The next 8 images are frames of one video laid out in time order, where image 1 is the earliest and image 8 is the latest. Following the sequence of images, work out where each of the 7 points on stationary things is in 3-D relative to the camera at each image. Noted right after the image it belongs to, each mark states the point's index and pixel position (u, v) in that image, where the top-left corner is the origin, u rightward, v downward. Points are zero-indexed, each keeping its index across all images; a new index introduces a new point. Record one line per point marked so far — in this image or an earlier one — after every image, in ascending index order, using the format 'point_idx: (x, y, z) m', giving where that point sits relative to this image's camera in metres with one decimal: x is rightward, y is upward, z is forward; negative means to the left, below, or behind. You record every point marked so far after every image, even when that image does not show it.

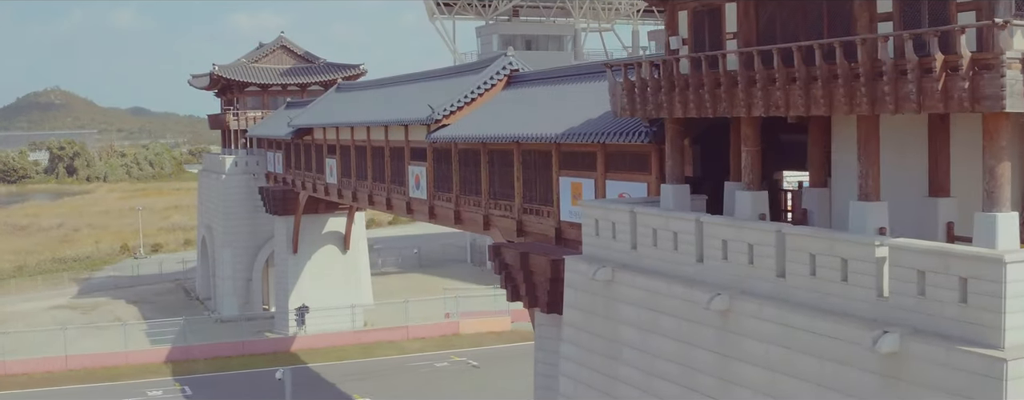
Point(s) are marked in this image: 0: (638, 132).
0: (+1.7, +0.9, +17.2) m
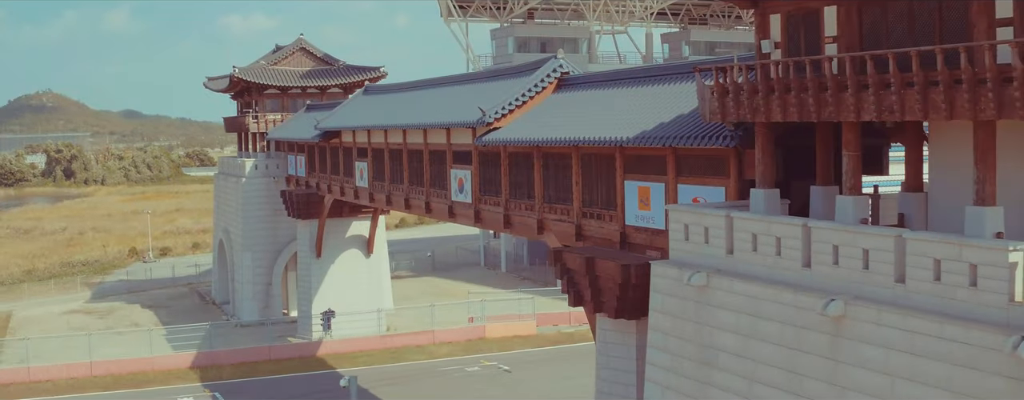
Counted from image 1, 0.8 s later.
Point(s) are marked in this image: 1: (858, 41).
0: (+2.8, +0.8, +17.1) m
1: (+3.9, +1.8, +14.6) m
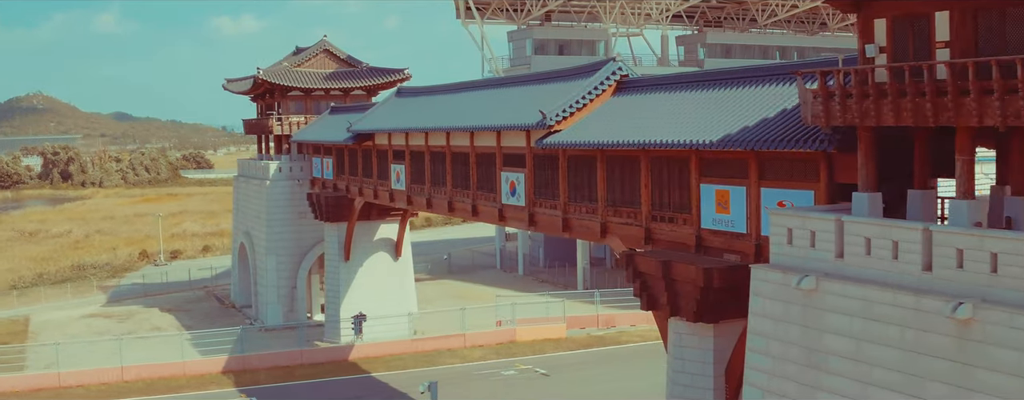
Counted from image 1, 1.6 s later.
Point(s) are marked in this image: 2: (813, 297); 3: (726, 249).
0: (+4.0, +0.8, +17.1) m
1: (+5.2, +1.7, +14.7) m
2: (+3.6, -1.2, +15.6) m
3: (+3.3, -0.7, +20.0) m
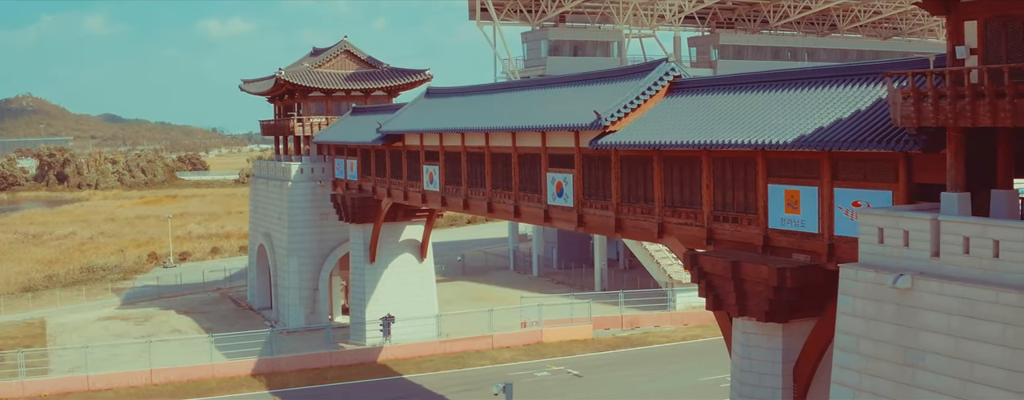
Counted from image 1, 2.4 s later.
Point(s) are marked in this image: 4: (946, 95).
0: (+5.1, +0.8, +17.2) m
1: (+6.4, +1.8, +14.8) m
2: (+4.8, -1.2, +15.6) m
3: (+4.4, -0.7, +20.0) m
4: (+5.2, +1.3, +15.7) m
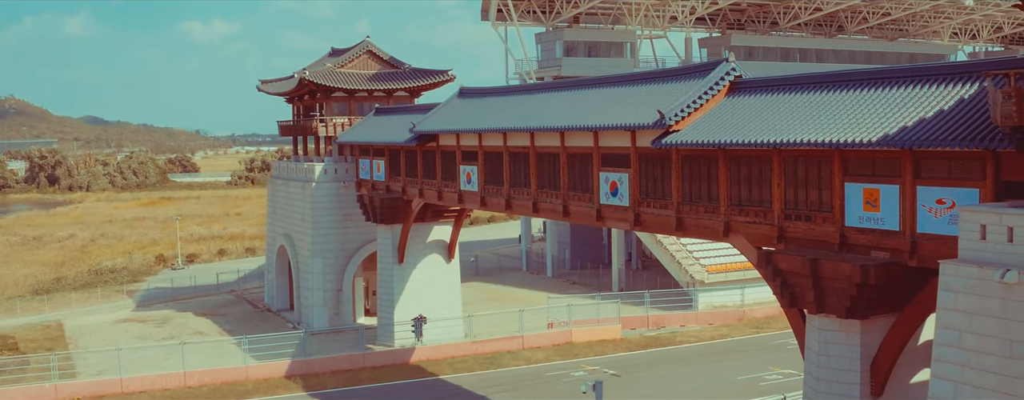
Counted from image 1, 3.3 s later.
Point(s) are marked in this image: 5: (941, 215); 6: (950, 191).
0: (+6.5, +0.8, +17.4) m
1: (+7.8, +1.8, +15.0) m
2: (+6.1, -1.1, +15.8) m
3: (+5.6, -0.7, +20.2) m
4: (+6.6, +1.3, +15.9) m
5: (+6.2, -0.2, +19.0) m
6: (+6.4, +0.1, +18.8) m
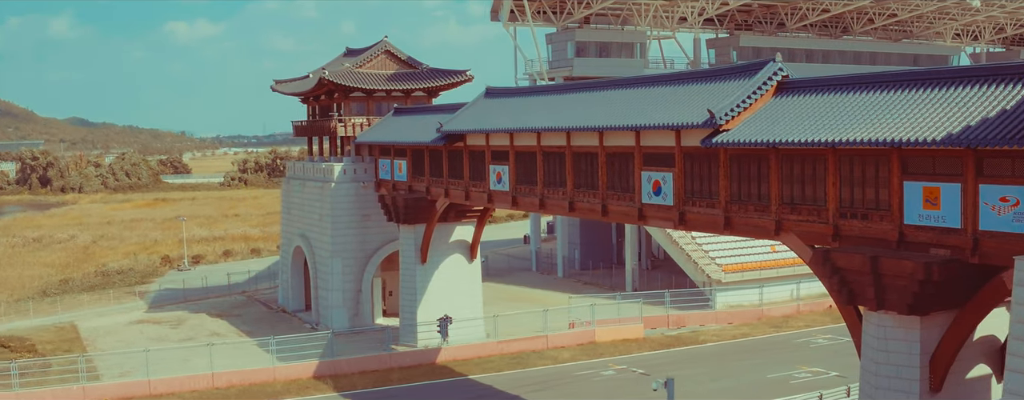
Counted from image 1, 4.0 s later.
0: (+7.6, +0.9, +17.6) m
1: (+8.9, +1.8, +15.3) m
2: (+7.3, -1.1, +16.0) m
3: (+6.6, -0.7, +20.4) m
4: (+7.7, +1.4, +16.1) m
5: (+7.3, -0.2, +19.2) m
6: (+7.4, +0.2, +19.1) m
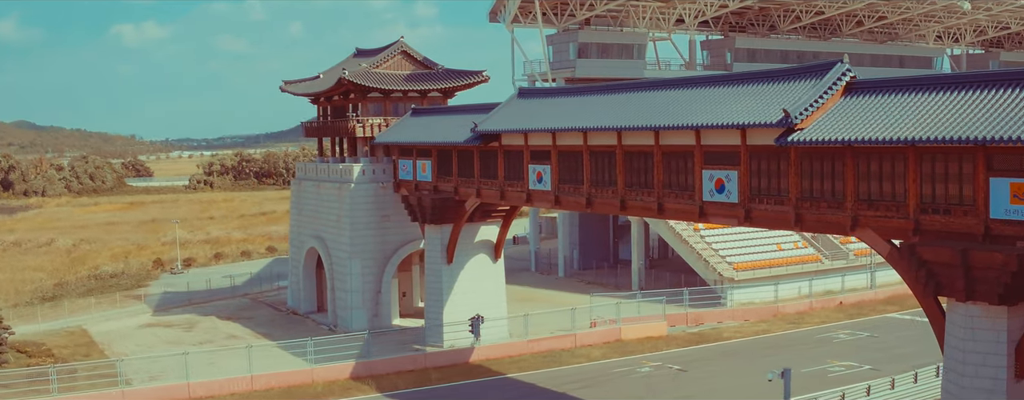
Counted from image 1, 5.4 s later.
0: (+9.4, +1.0, +18.3) m
1: (+10.9, +1.9, +16.1) m
2: (+9.2, -1.0, +16.7) m
3: (+8.3, -0.6, +21.1) m
4: (+9.7, +1.5, +16.9) m
5: (+9.1, -0.1, +19.9) m
6: (+9.2, +0.3, +19.8) m
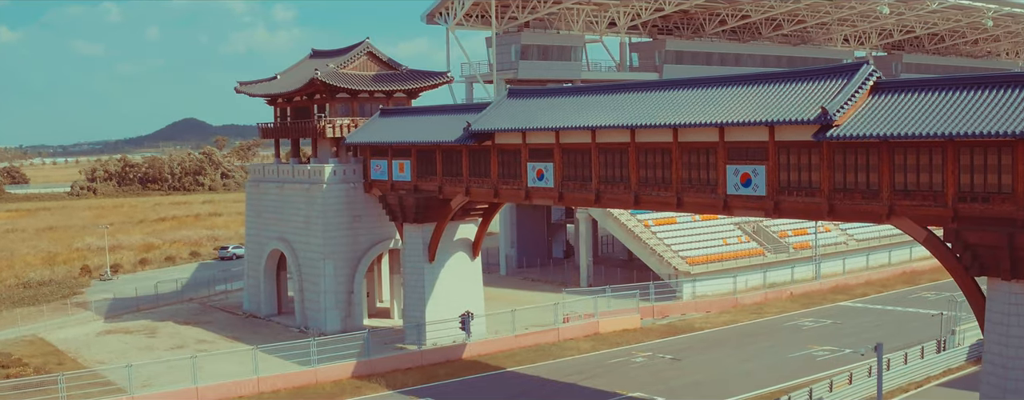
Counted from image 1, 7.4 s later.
0: (+11.3, +1.2, +20.4) m
1: (+13.1, +2.2, +18.4) m
2: (+11.4, -0.7, +18.8) m
3: (+9.8, -0.4, +23.0) m
4: (+11.8, +1.7, +19.0) m
5: (+10.7, +0.1, +21.9) m
6: (+10.8, +0.5, +21.8) m
